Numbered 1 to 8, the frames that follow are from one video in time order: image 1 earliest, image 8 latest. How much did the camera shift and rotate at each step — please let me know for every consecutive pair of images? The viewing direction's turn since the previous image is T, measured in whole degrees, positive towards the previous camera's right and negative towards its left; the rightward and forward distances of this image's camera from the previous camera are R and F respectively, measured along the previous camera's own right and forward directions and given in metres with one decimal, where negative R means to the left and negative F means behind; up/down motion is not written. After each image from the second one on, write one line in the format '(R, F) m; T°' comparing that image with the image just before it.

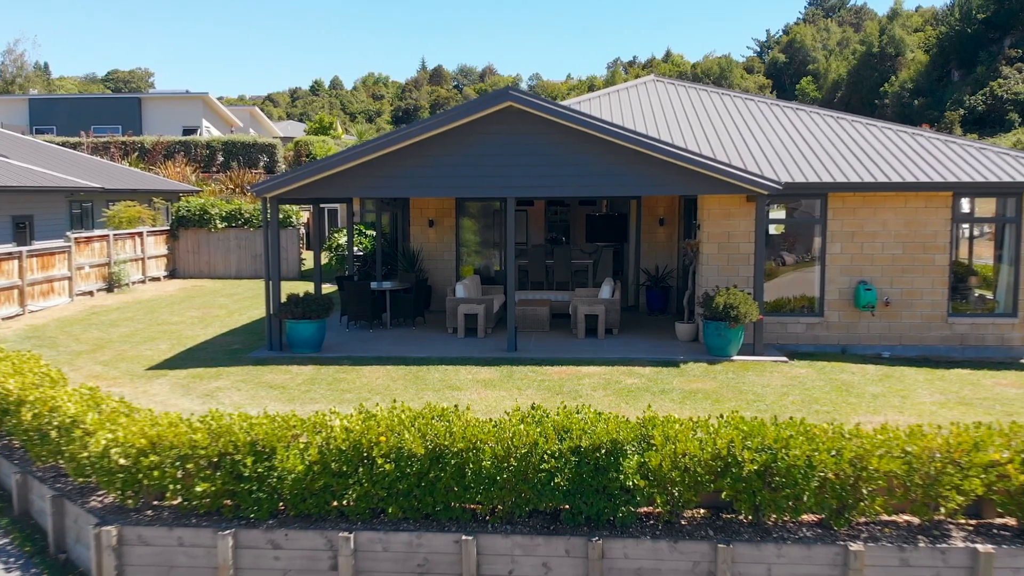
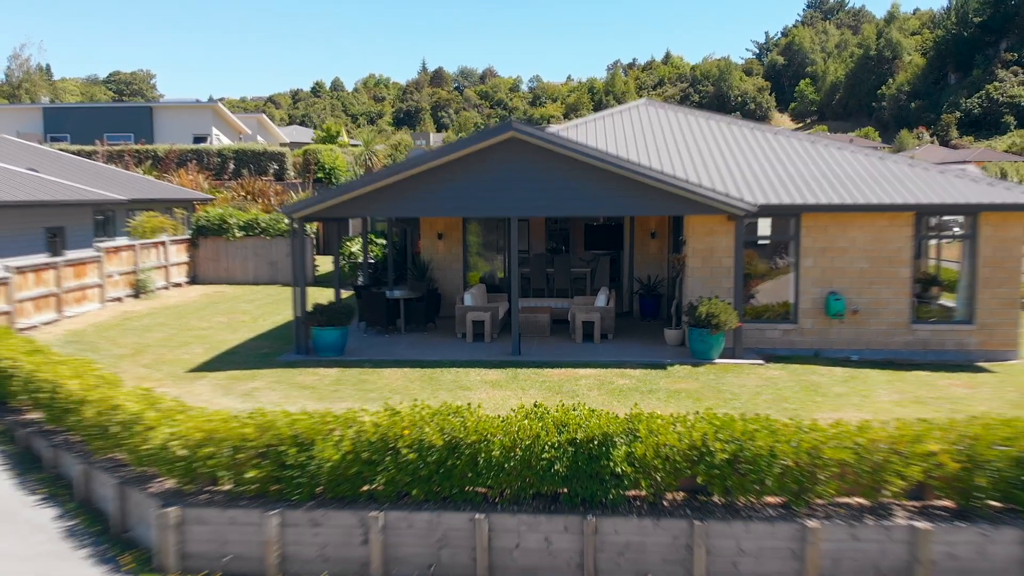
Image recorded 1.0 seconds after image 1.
(0.0, -0.6) m; 0°
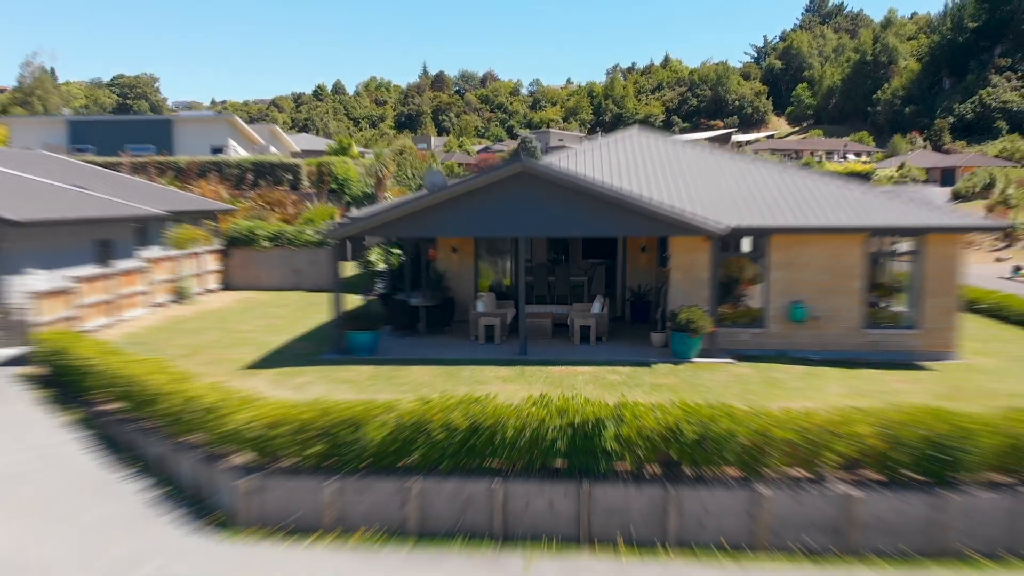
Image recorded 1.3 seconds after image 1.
(-0.1, -1.0) m; 0°
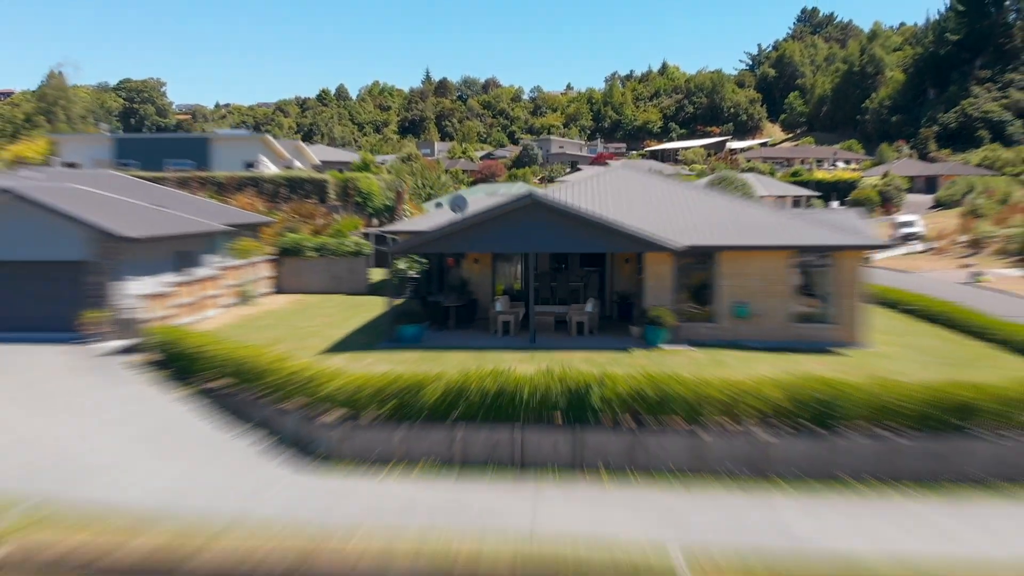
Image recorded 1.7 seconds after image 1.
(-0.2, -2.2) m; 0°
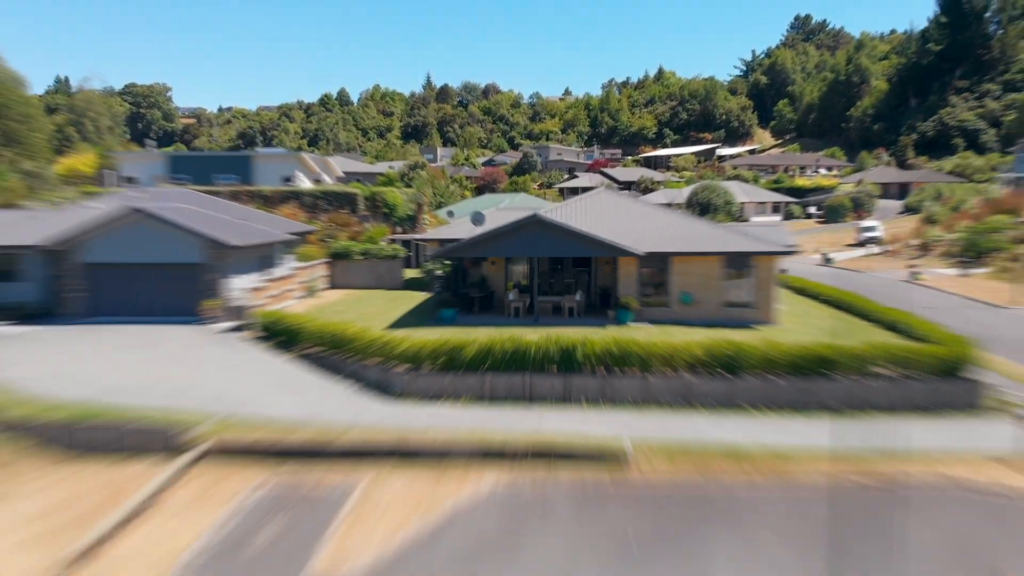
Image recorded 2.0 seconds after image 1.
(-0.3, -3.6) m; 0°
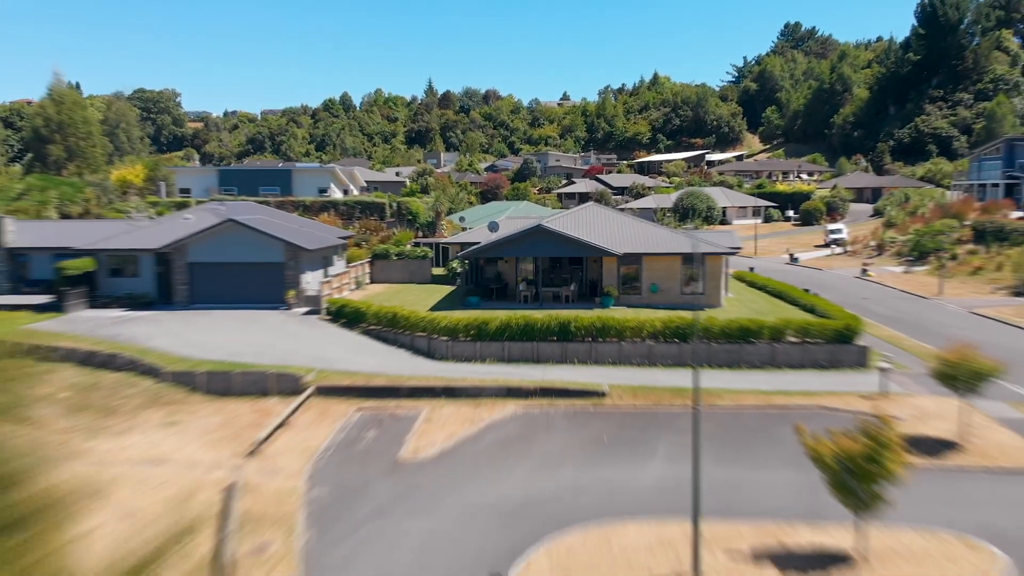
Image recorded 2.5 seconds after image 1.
(-0.4, -4.2) m; 0°
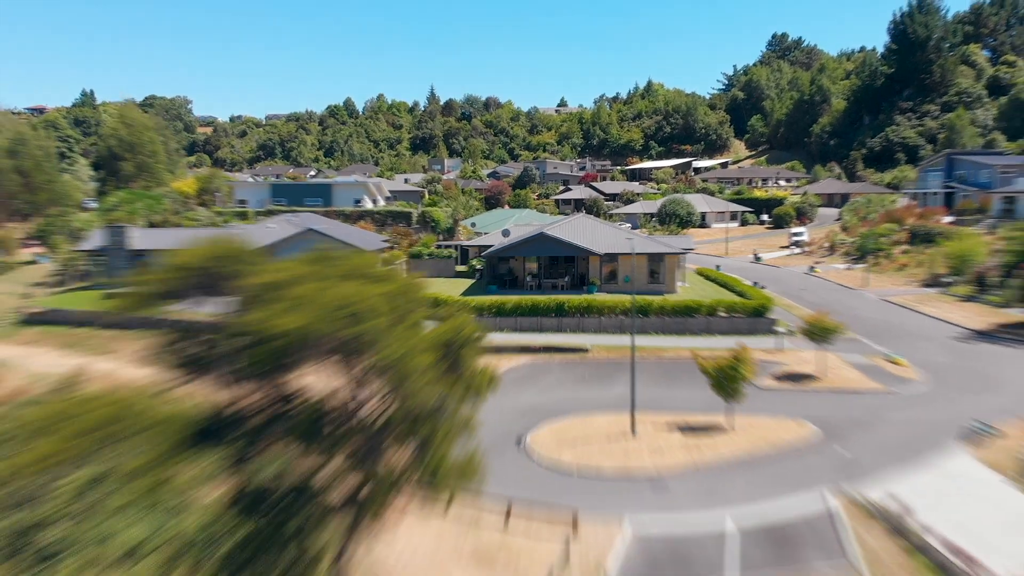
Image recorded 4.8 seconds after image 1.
(-0.5, -5.9) m; 0°
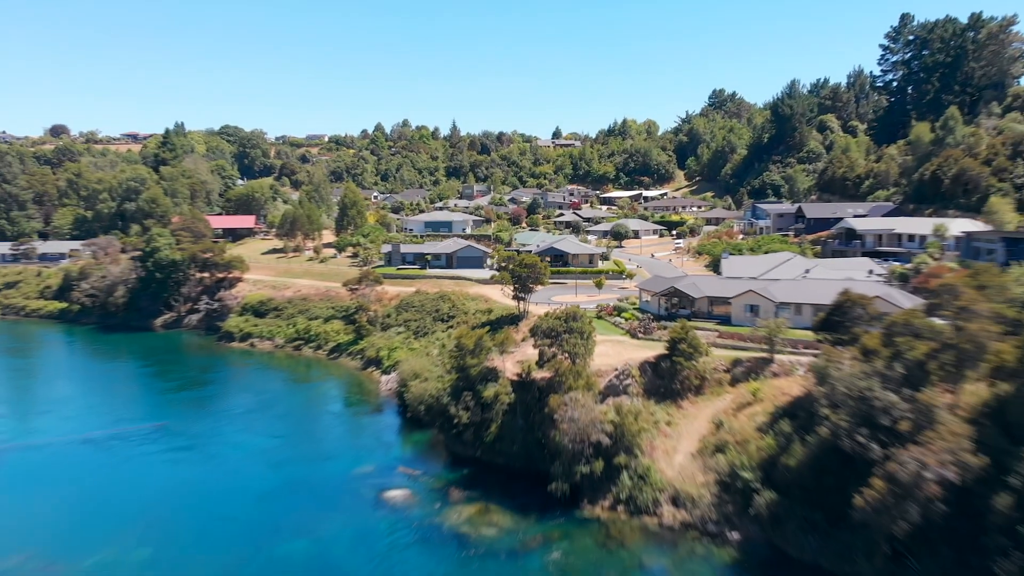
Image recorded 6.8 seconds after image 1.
(-4.4, -44.5) m; +1°
